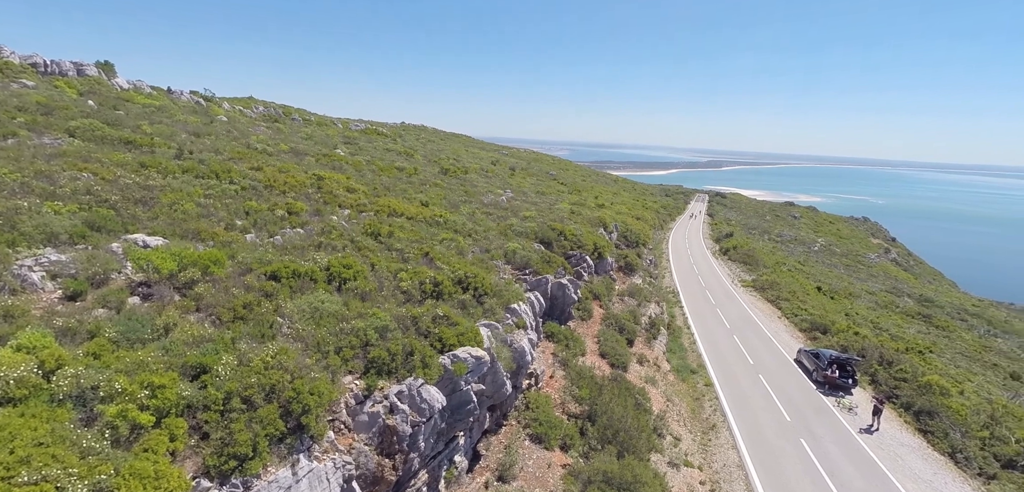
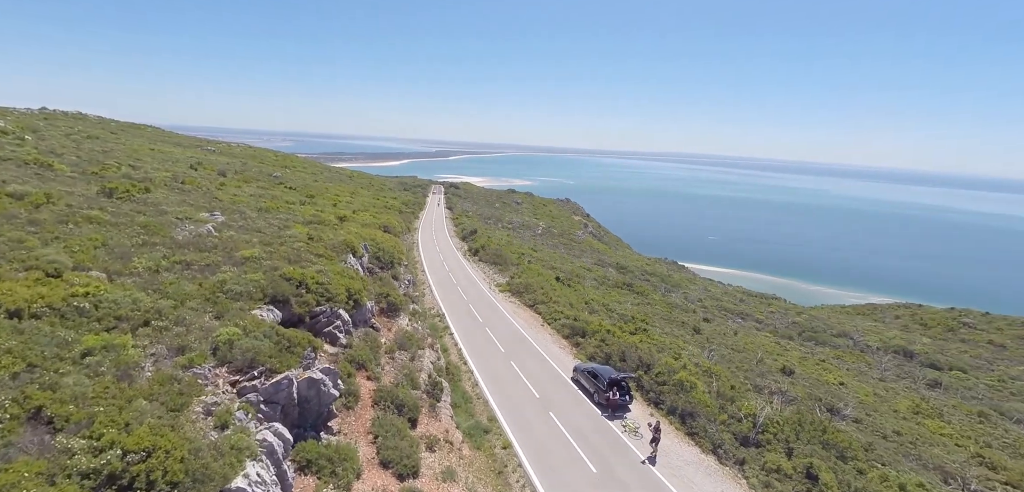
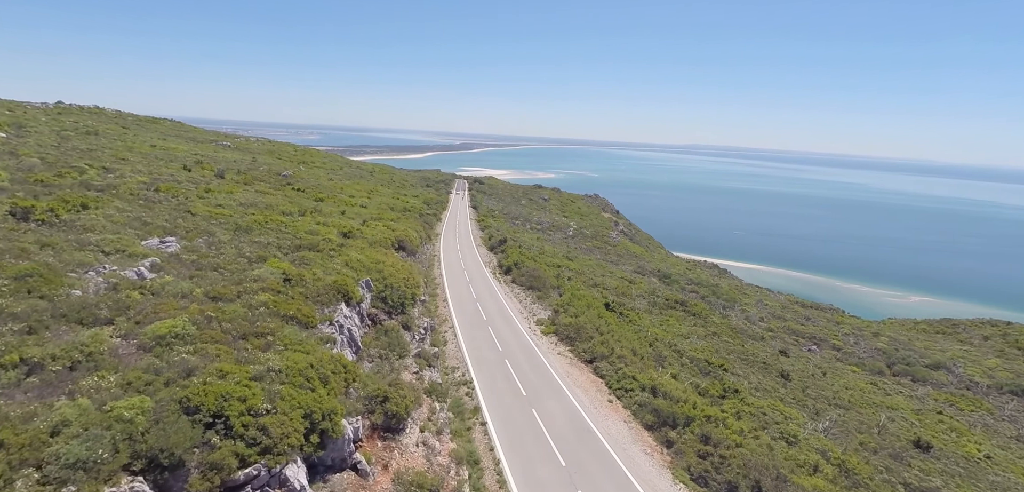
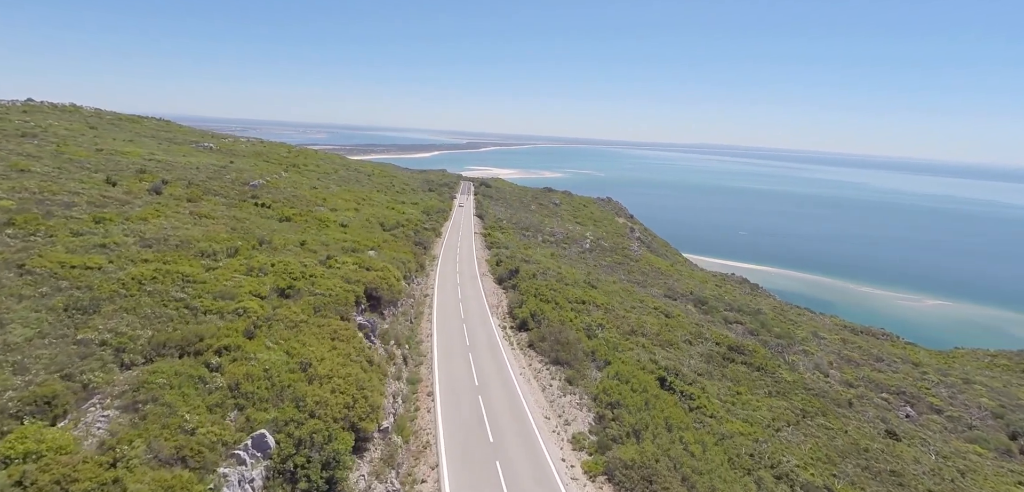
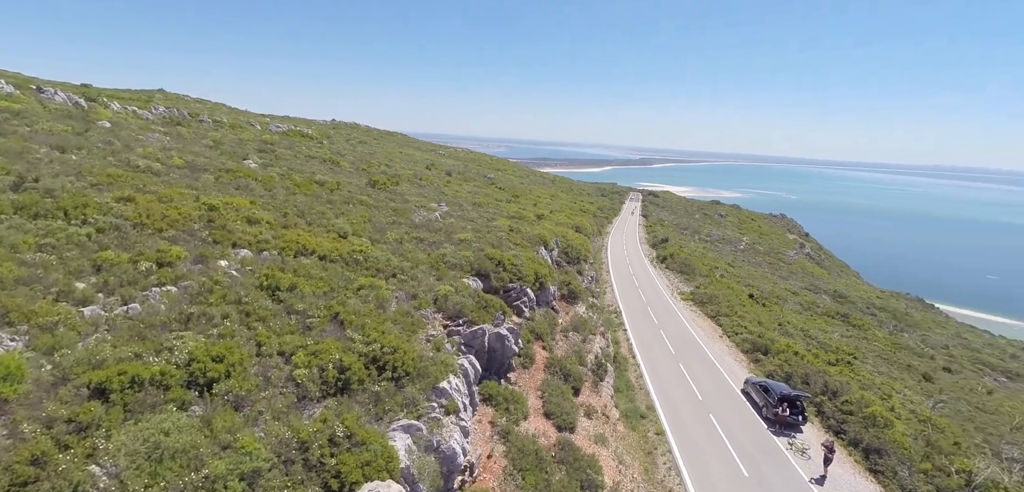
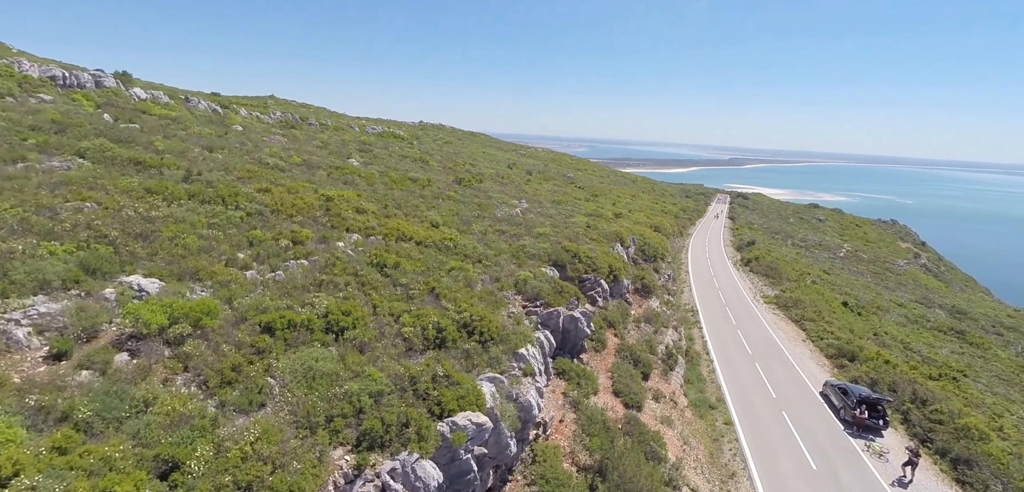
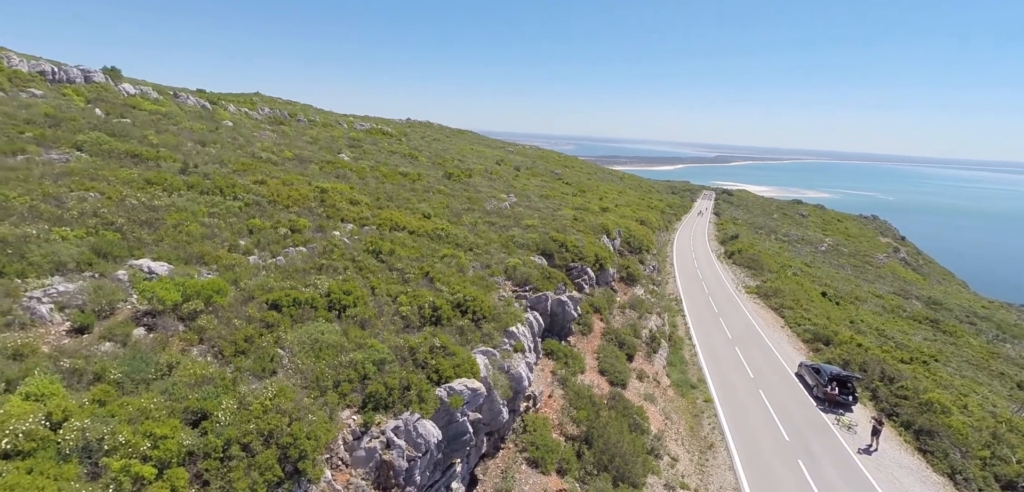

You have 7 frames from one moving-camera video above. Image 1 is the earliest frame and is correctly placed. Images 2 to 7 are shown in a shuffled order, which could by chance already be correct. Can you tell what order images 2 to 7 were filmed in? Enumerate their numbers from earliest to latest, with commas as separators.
7, 6, 5, 2, 3, 4
